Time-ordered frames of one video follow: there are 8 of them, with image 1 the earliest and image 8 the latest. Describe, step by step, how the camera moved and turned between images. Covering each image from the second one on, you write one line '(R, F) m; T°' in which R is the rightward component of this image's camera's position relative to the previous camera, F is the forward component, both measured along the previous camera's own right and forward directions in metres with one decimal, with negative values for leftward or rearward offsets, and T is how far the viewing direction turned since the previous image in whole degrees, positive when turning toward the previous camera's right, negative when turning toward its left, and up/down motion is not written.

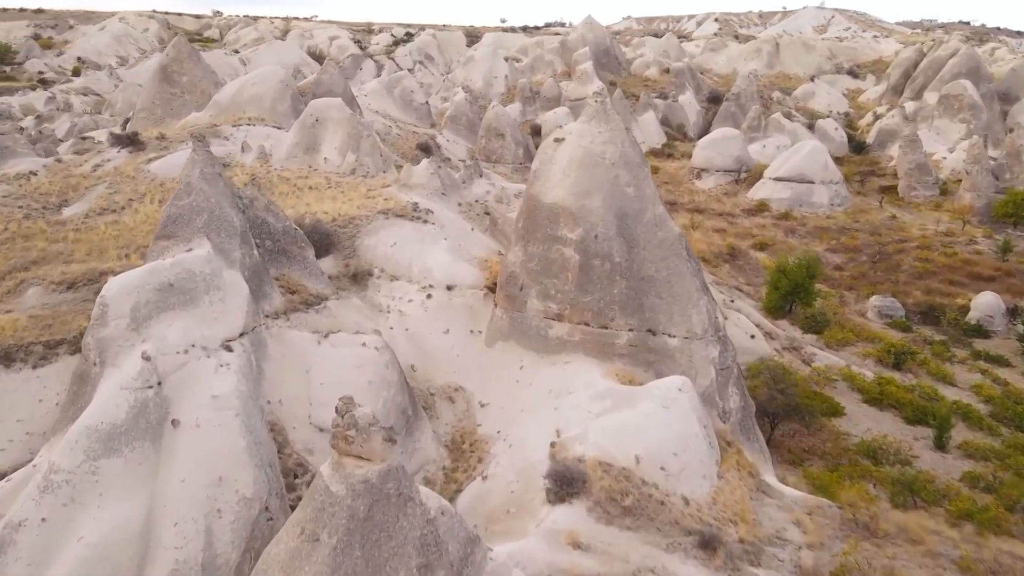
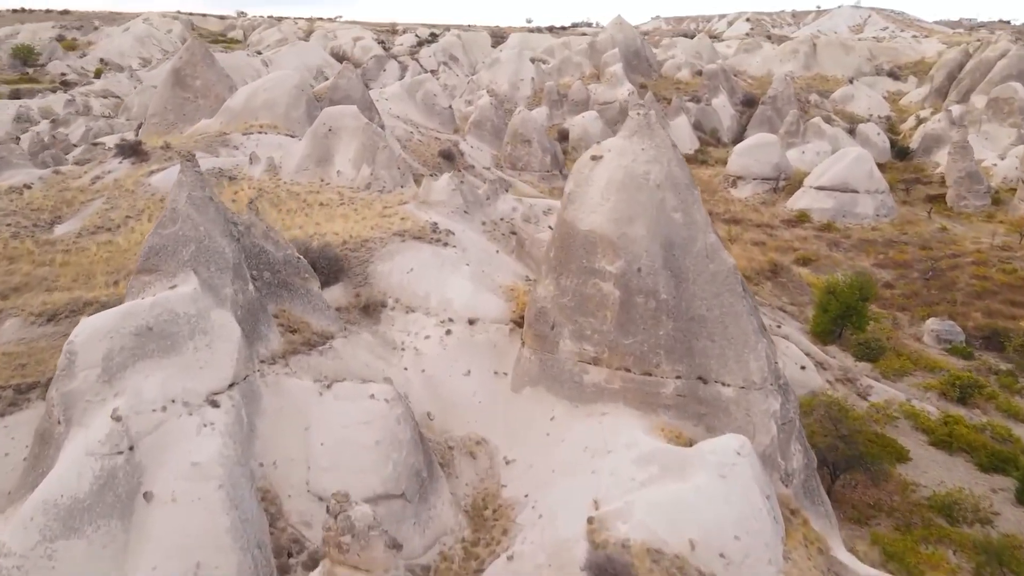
(-0.1, +1.3) m; -2°
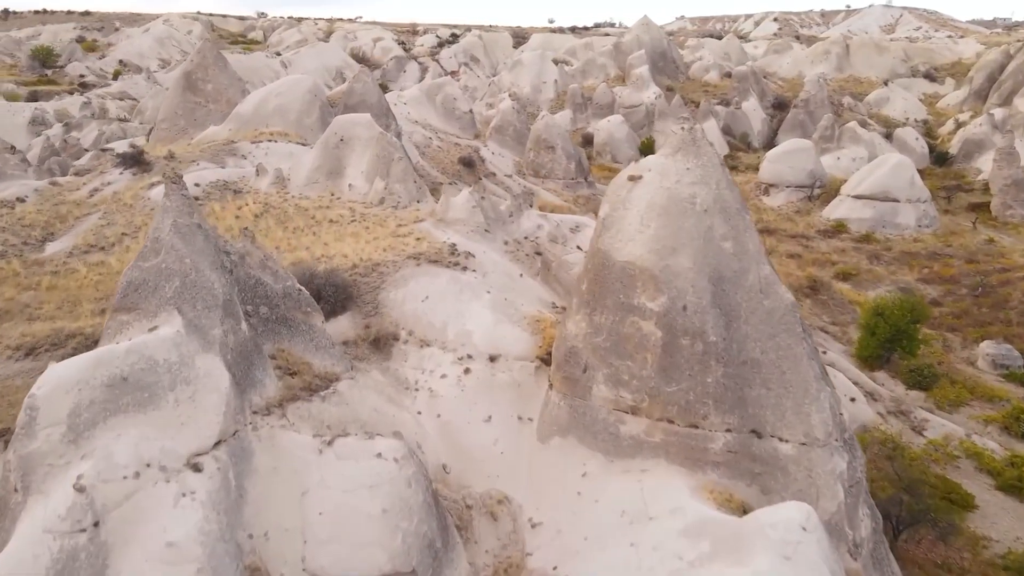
(-0.1, +1.1) m; -1°
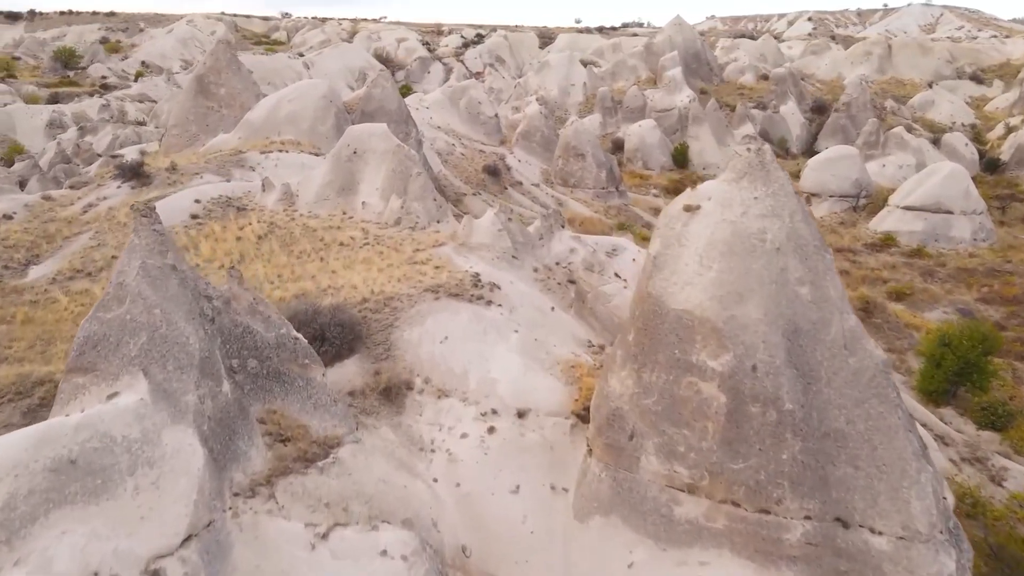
(-0.1, +1.3) m; -2°
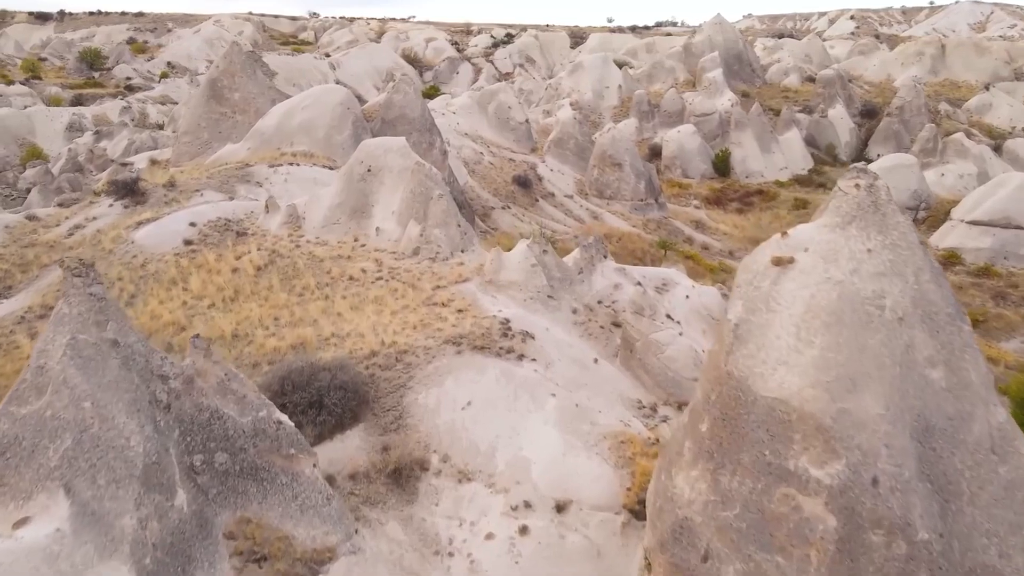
(-0.1, +1.6) m; -2°
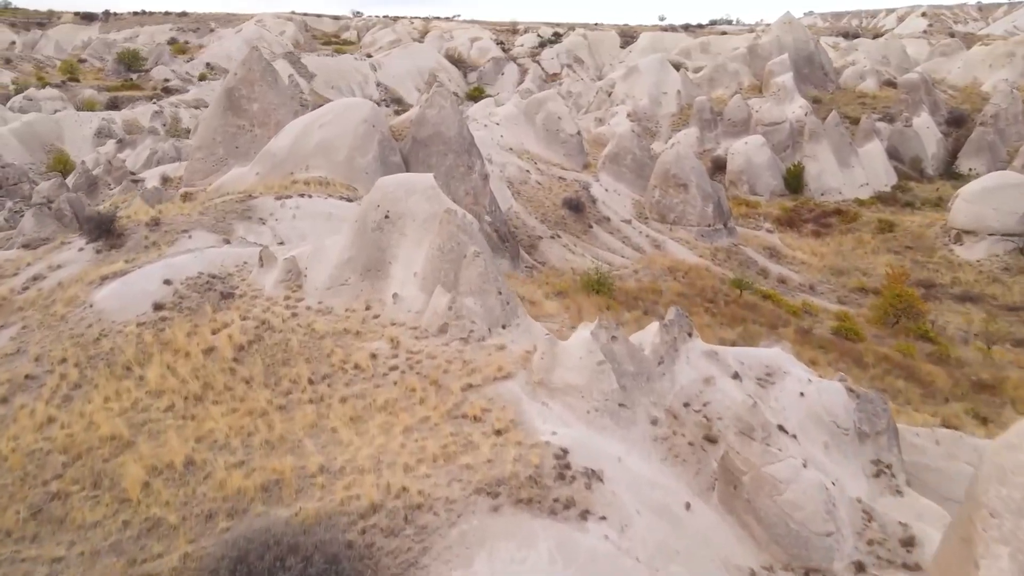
(-0.1, +2.5) m; -3°
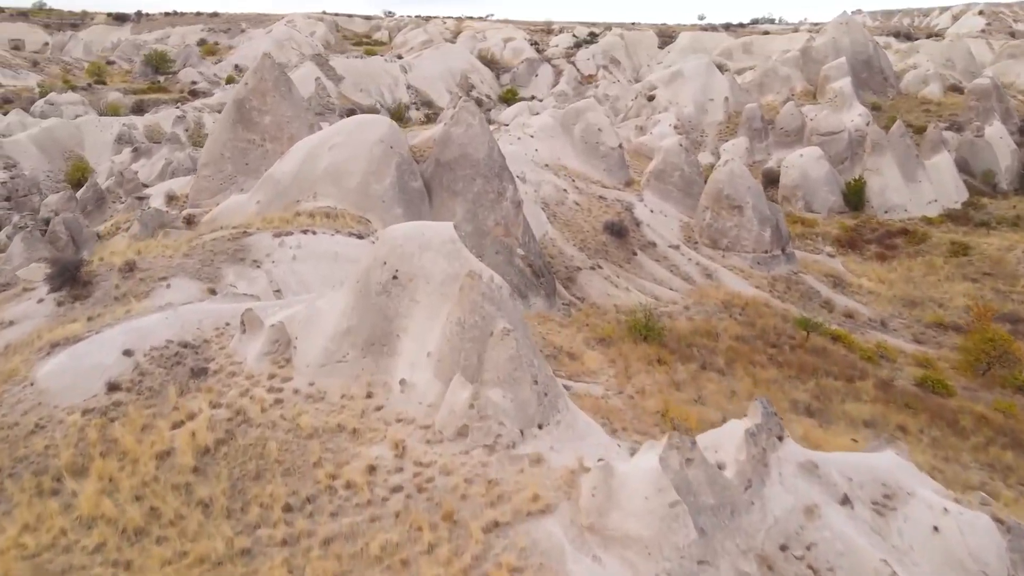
(-0.1, +1.8) m; -2°
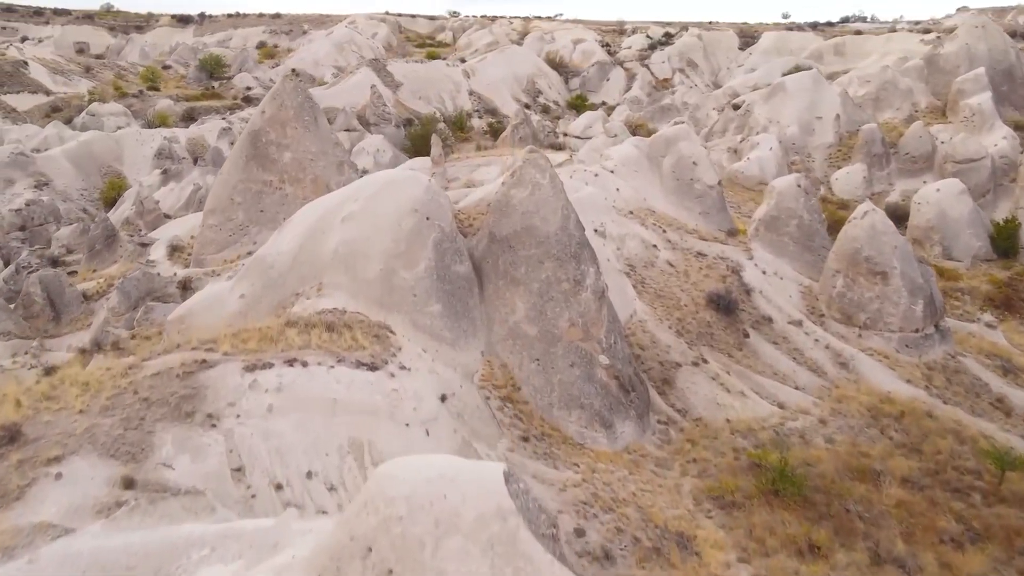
(-0.2, +3.6) m; -4°
